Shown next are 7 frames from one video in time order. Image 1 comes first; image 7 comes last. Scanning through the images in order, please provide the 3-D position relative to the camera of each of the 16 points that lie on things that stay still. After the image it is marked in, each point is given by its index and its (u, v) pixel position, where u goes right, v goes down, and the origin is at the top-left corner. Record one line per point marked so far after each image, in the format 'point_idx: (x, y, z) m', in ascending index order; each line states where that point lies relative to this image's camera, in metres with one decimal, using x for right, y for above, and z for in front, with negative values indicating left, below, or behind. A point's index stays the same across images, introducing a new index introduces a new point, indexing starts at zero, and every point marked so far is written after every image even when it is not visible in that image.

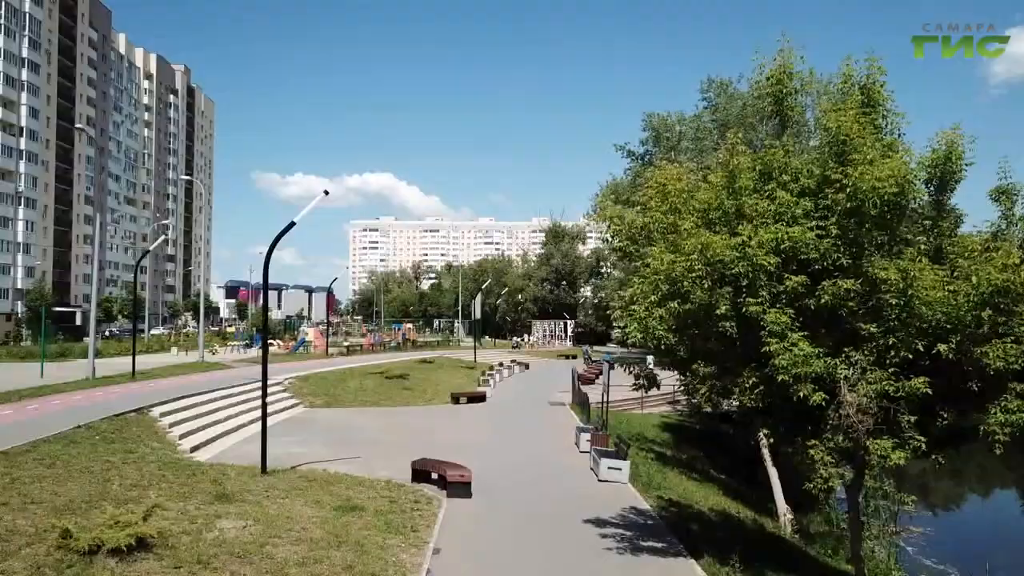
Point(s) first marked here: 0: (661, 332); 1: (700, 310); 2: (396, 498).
0: (+1.9, -0.6, +9.7) m
1: (+2.2, -0.3, +8.9) m
2: (-1.9, -3.4, +12.4) m
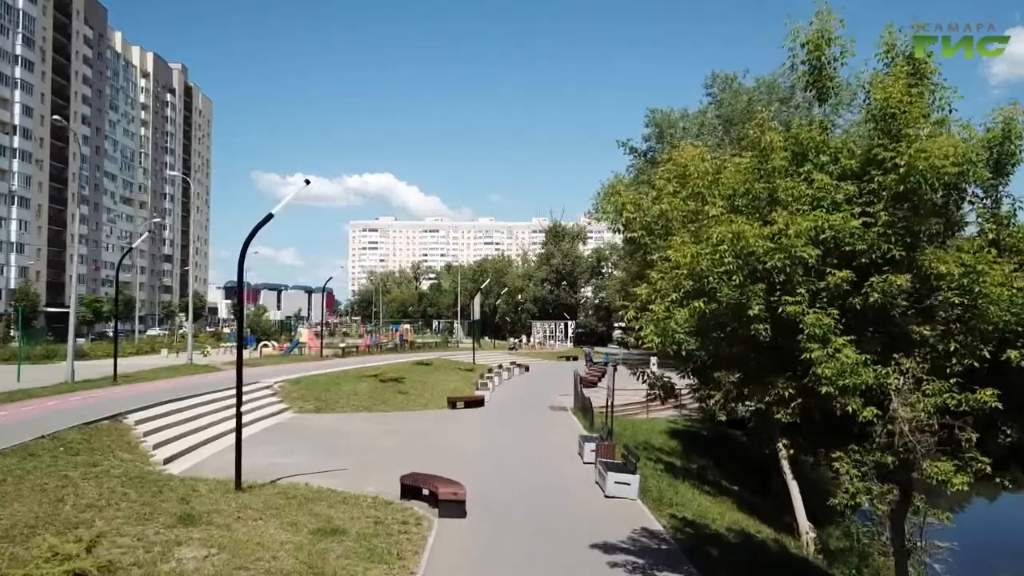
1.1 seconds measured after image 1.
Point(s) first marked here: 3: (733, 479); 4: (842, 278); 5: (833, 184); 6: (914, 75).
0: (+1.9, -0.5, +8.6) m
1: (+2.2, -0.2, +7.8) m
2: (-1.9, -3.4, +11.3) m
3: (+5.4, -4.7, +19.0) m
4: (+3.1, +0.1, +7.1) m
5: (+3.2, +1.0, +7.7) m
6: (+4.3, +2.3, +8.2) m
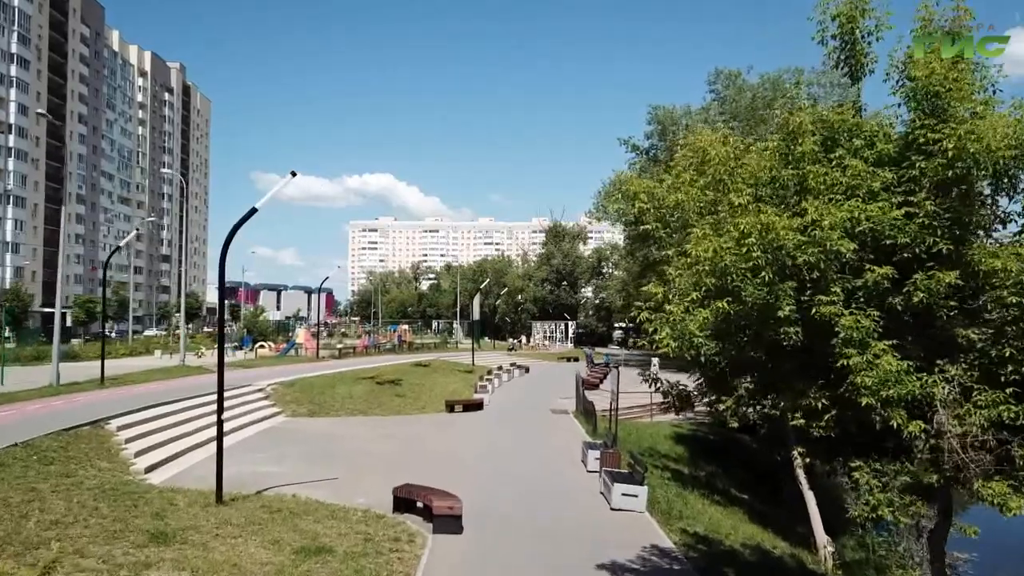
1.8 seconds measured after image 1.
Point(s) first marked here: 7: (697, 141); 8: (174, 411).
0: (+1.9, -0.5, +7.8) m
1: (+2.2, -0.2, +7.0) m
2: (-1.9, -3.4, +10.5) m
3: (+5.4, -4.7, +18.2) m
4: (+3.1, +0.1, +6.4) m
5: (+3.2, +1.1, +6.9) m
6: (+4.3, +2.3, +7.5) m
7: (+2.8, +2.2, +11.6) m
8: (-8.7, -3.2, +19.8) m
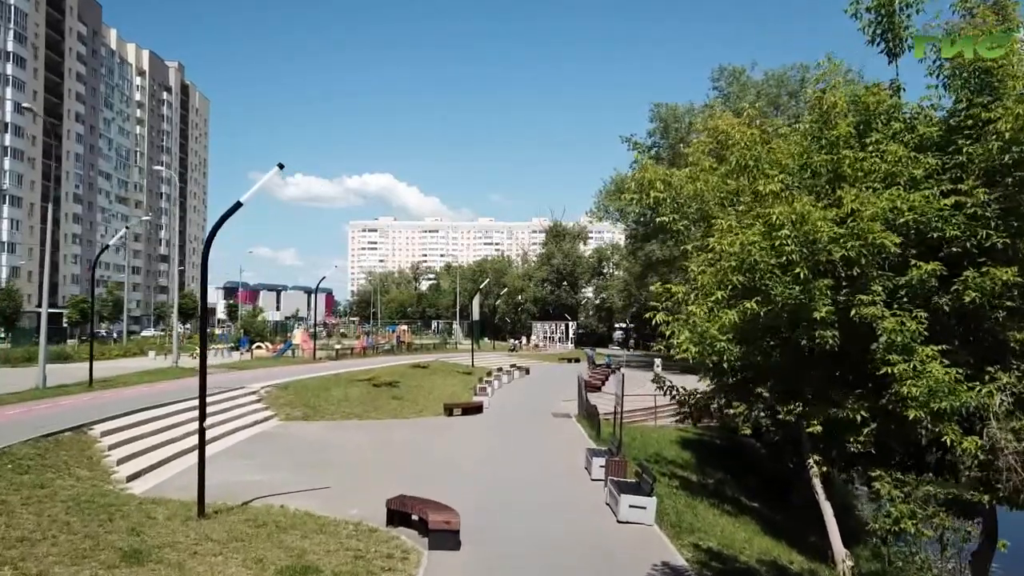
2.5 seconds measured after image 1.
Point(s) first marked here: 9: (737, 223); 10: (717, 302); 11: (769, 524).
0: (+1.9, -0.5, +7.1) m
1: (+2.2, -0.2, +6.3) m
2: (-1.9, -3.4, +9.8) m
3: (+5.4, -4.7, +17.5) m
4: (+3.1, +0.1, +5.7) m
5: (+3.2, +1.1, +6.2) m
6: (+4.3, +2.3, +6.8) m
7: (+2.8, +2.2, +10.9) m
8: (-8.7, -3.2, +19.1) m
9: (+2.0, +0.6, +7.0) m
10: (+1.9, -0.1, +7.2) m
11: (+5.1, -4.6, +15.1) m
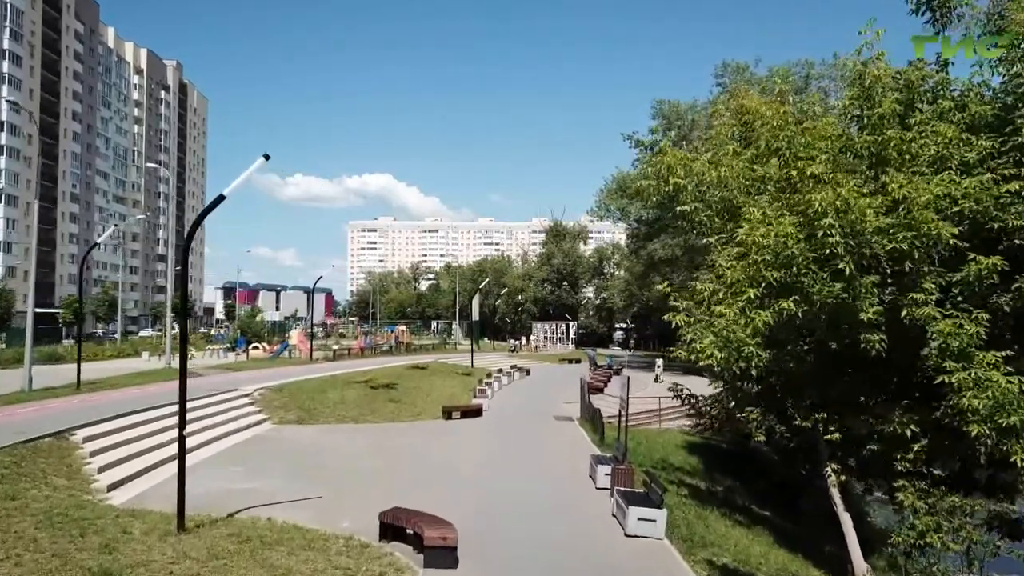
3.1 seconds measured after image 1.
0: (+1.9, -0.5, +6.4) m
1: (+2.2, -0.2, +5.6) m
2: (-1.9, -3.4, +9.1) m
3: (+5.5, -4.7, +16.8) m
4: (+3.1, +0.1, +5.0) m
5: (+3.3, +1.1, +5.5) m
6: (+4.4, +2.4, +6.1) m
7: (+2.8, +2.3, +10.2) m
8: (-8.7, -3.2, +18.4) m
9: (+2.1, +0.6, +6.4) m
10: (+1.9, -0.1, +6.5) m
11: (+5.1, -4.6, +14.4) m
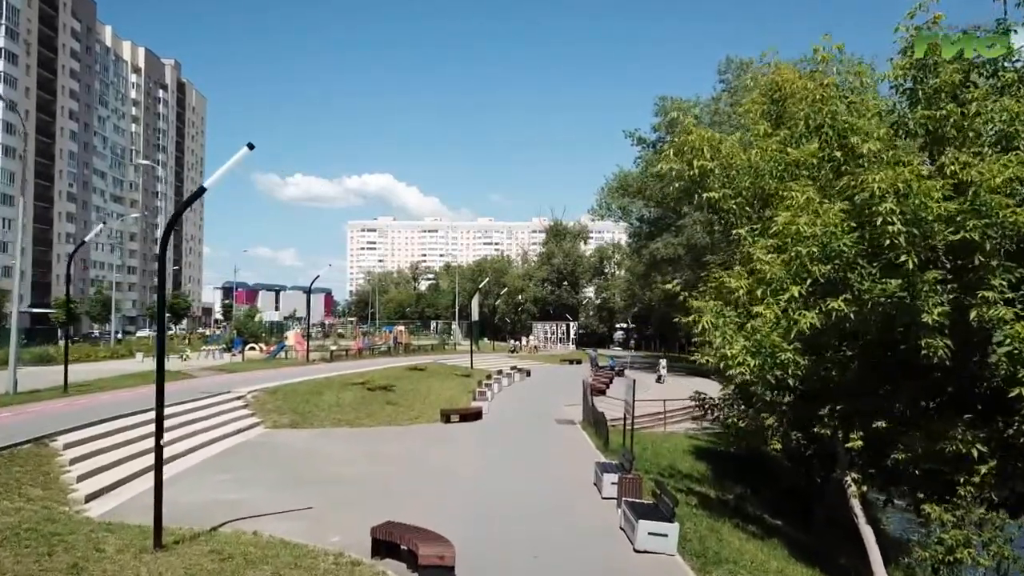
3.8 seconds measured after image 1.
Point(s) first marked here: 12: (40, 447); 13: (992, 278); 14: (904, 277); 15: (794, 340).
0: (+2.0, -0.5, +5.7) m
1: (+2.3, -0.2, +4.9) m
2: (-1.9, -3.3, +8.4) m
3: (+5.5, -4.7, +16.1) m
4: (+3.1, +0.2, +4.3) m
5: (+3.3, +1.1, +4.8) m
6: (+4.4, +2.4, +5.4) m
7: (+2.8, +2.3, +9.5) m
8: (-8.7, -3.1, +17.7) m
9: (+2.1, +0.6, +5.7) m
10: (+1.9, -0.1, +5.8) m
11: (+5.1, -4.6, +13.7) m
12: (-8.7, -2.9, +14.1) m
13: (+2.8, 0.0, +4.5) m
14: (+2.3, +0.1, +4.7) m
15: (+2.0, -0.4, +5.6) m
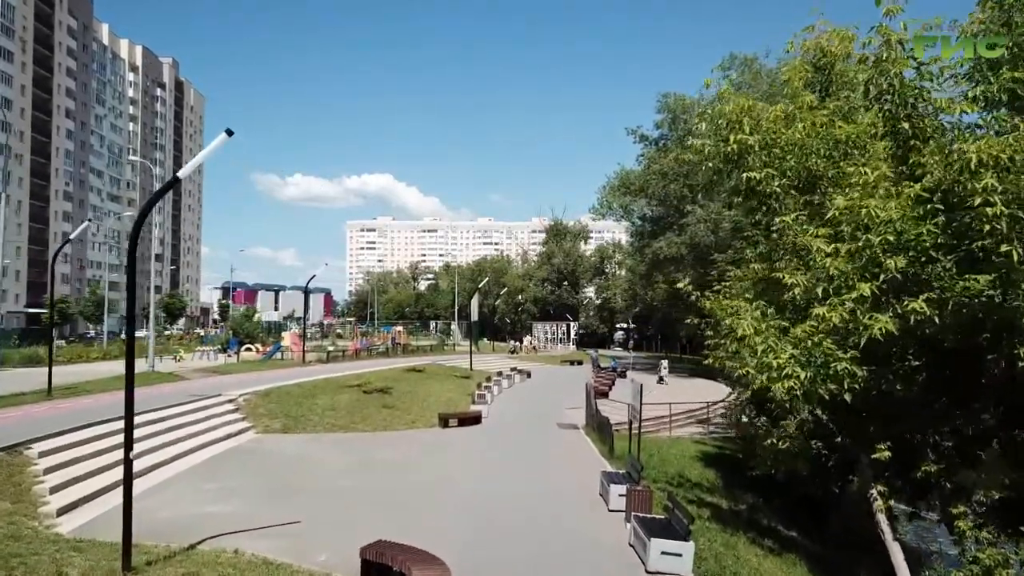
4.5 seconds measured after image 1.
0: (+2.0, -0.5, +5.0) m
1: (+2.3, -0.2, +4.1) m
2: (-1.9, -3.3, +7.6) m
3: (+5.5, -4.7, +15.4) m
4: (+3.2, +0.2, +3.5) m
5: (+3.3, +1.1, +4.1) m
6: (+4.4, +2.4, +4.6) m
7: (+2.9, +2.3, +8.7) m
8: (-8.7, -3.1, +16.9) m
9: (+2.1, +0.6, +4.9) m
10: (+2.0, -0.1, +5.0) m
11: (+5.1, -4.6, +13.0) m
12: (-8.6, -2.9, +13.3) m
13: (+2.8, +0.1, +3.7) m
14: (+2.3, +0.1, +3.9) m
15: (+2.0, -0.3, +4.8) m
